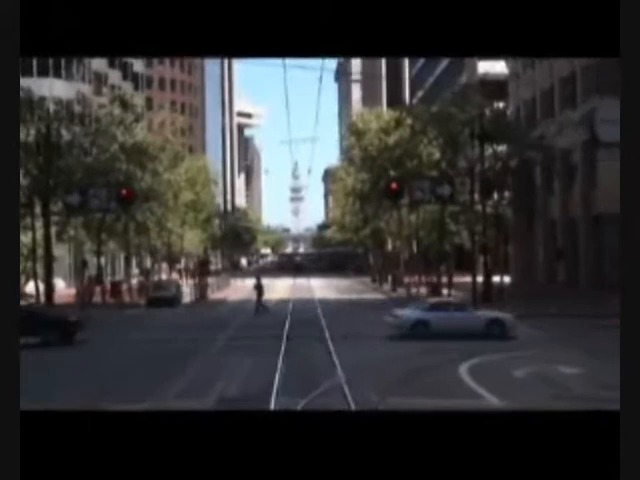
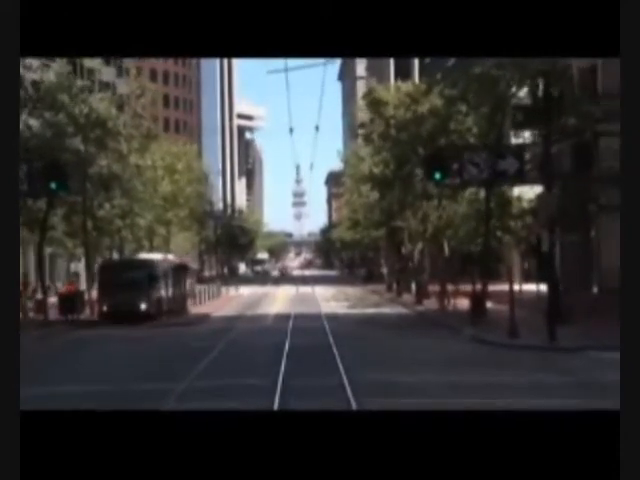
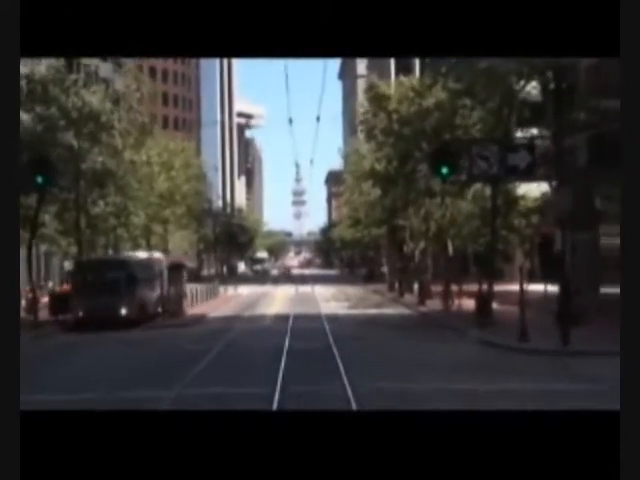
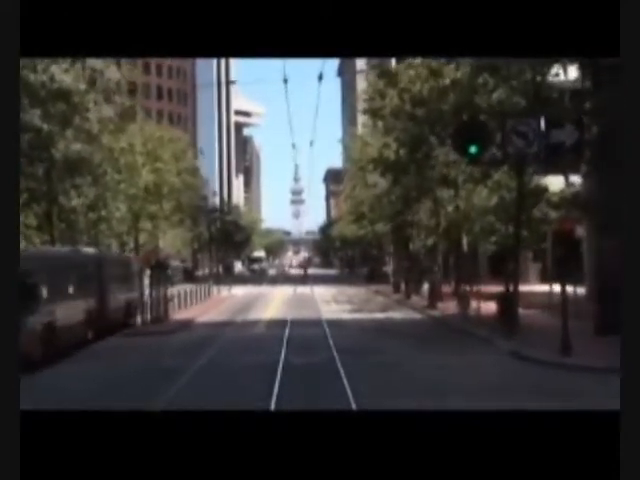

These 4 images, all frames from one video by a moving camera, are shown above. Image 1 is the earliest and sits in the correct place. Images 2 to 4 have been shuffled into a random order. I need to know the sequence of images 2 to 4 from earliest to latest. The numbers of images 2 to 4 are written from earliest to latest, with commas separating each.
2, 3, 4
